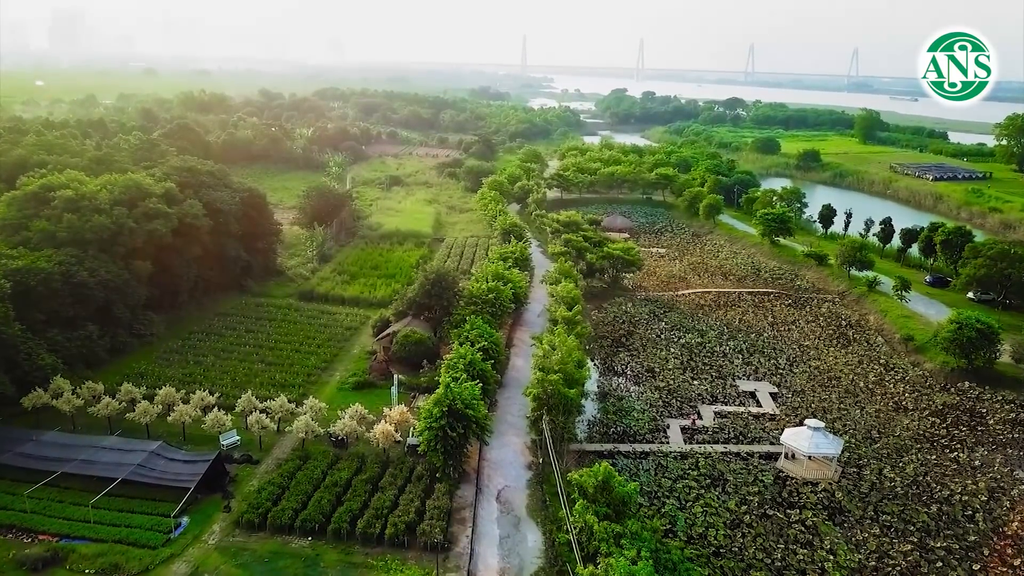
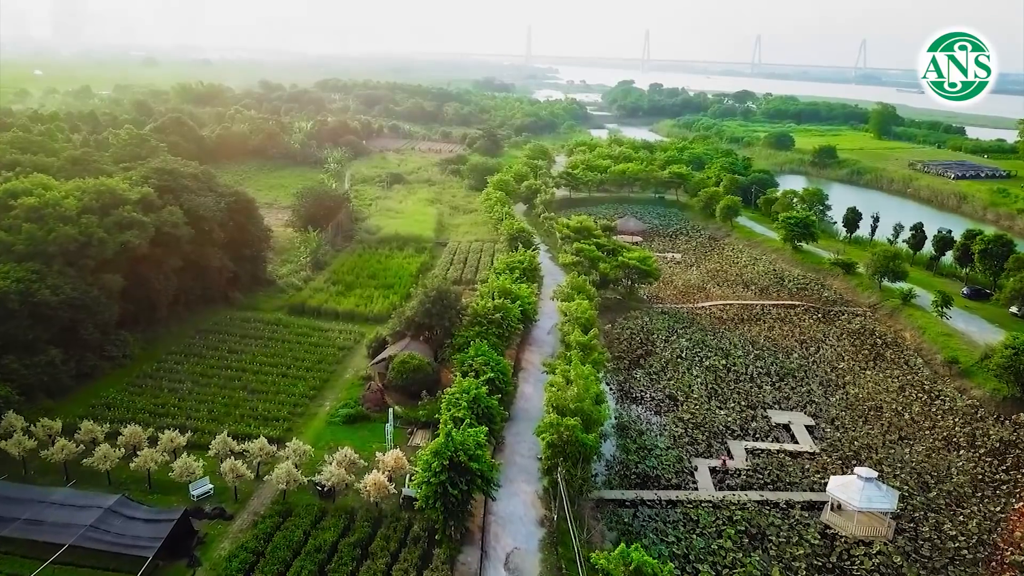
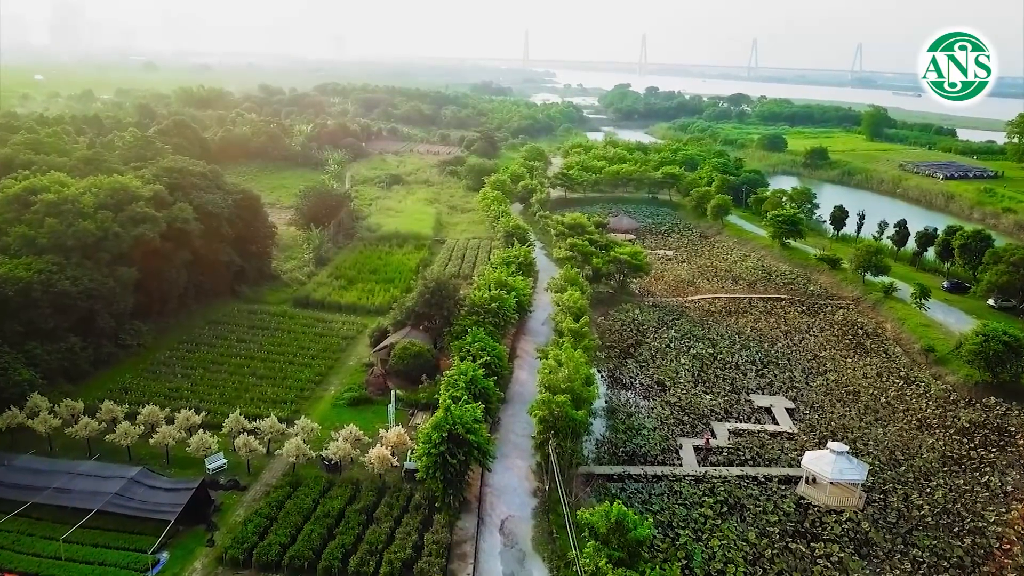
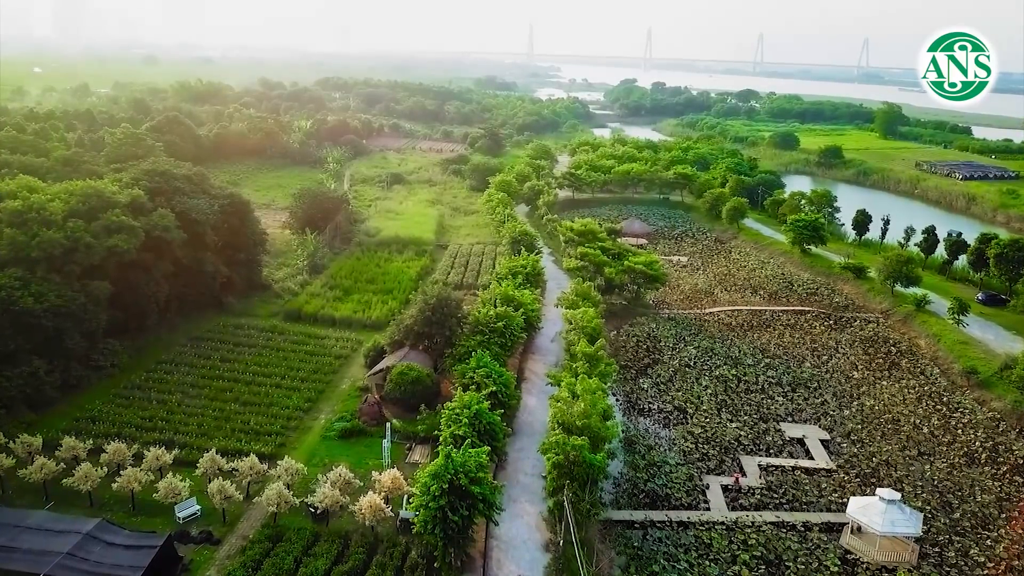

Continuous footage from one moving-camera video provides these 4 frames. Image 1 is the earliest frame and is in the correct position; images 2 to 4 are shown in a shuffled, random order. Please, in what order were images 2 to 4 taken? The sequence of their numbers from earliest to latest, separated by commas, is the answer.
3, 2, 4
